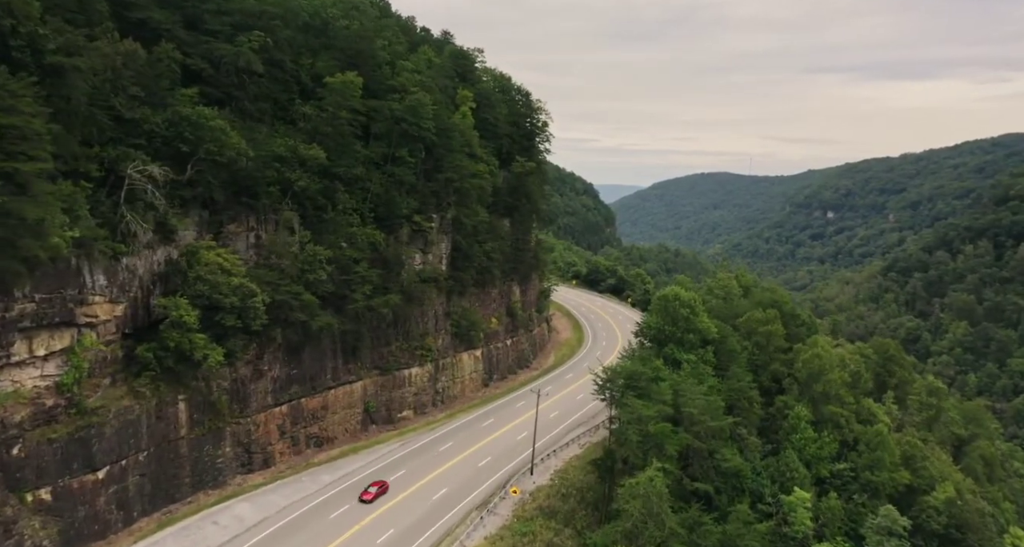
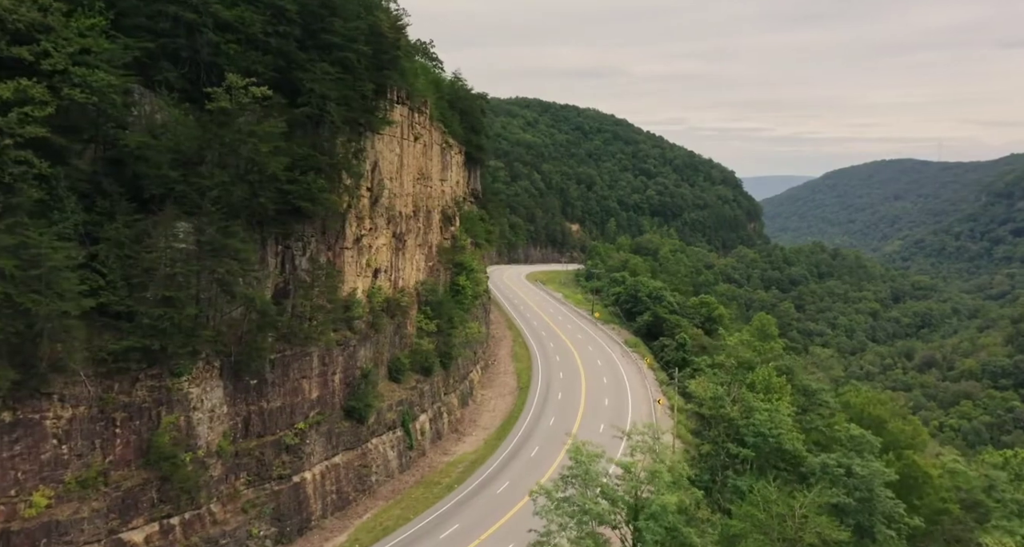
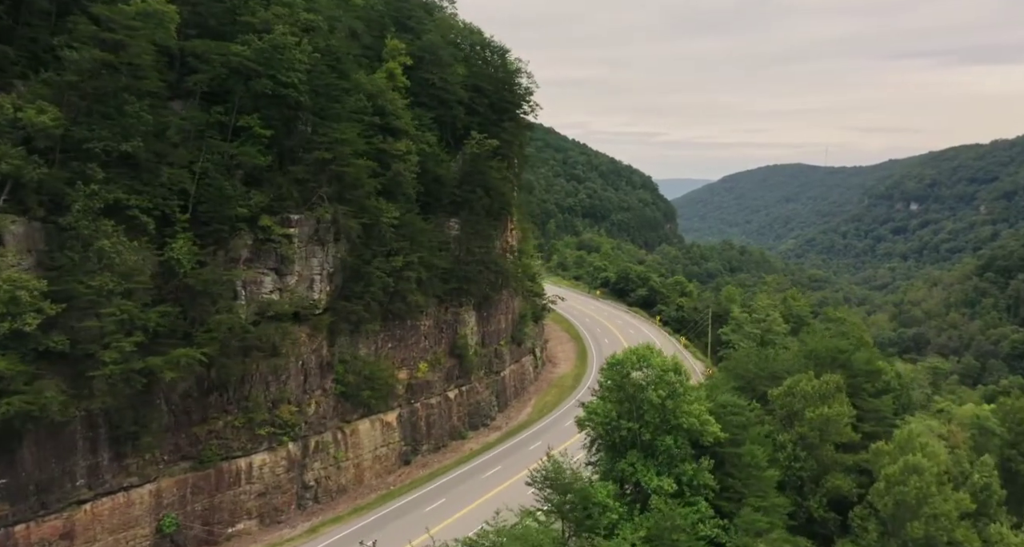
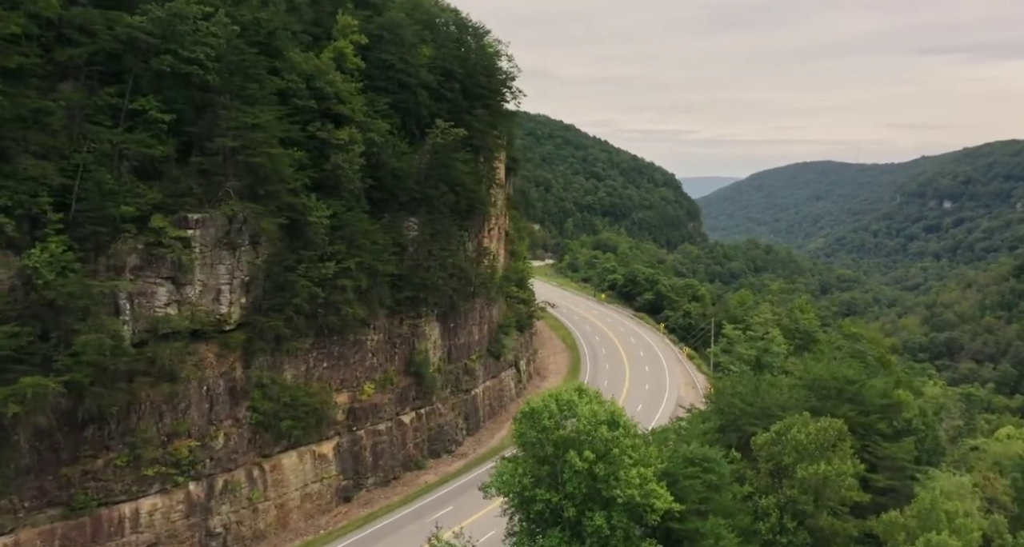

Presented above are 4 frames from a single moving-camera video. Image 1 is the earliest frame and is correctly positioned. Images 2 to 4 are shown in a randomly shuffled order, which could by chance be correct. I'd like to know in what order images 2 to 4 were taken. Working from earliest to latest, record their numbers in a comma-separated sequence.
3, 4, 2
